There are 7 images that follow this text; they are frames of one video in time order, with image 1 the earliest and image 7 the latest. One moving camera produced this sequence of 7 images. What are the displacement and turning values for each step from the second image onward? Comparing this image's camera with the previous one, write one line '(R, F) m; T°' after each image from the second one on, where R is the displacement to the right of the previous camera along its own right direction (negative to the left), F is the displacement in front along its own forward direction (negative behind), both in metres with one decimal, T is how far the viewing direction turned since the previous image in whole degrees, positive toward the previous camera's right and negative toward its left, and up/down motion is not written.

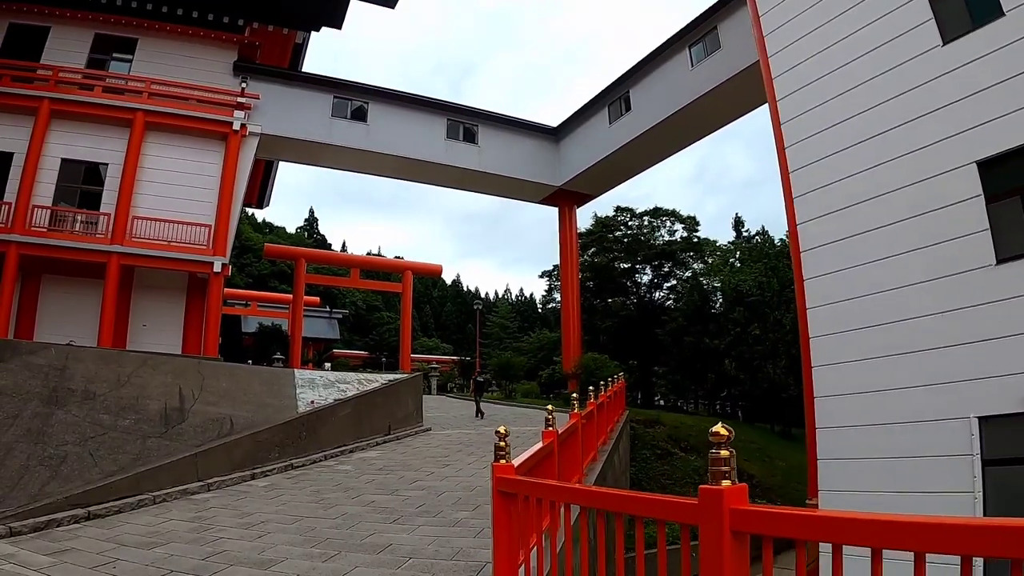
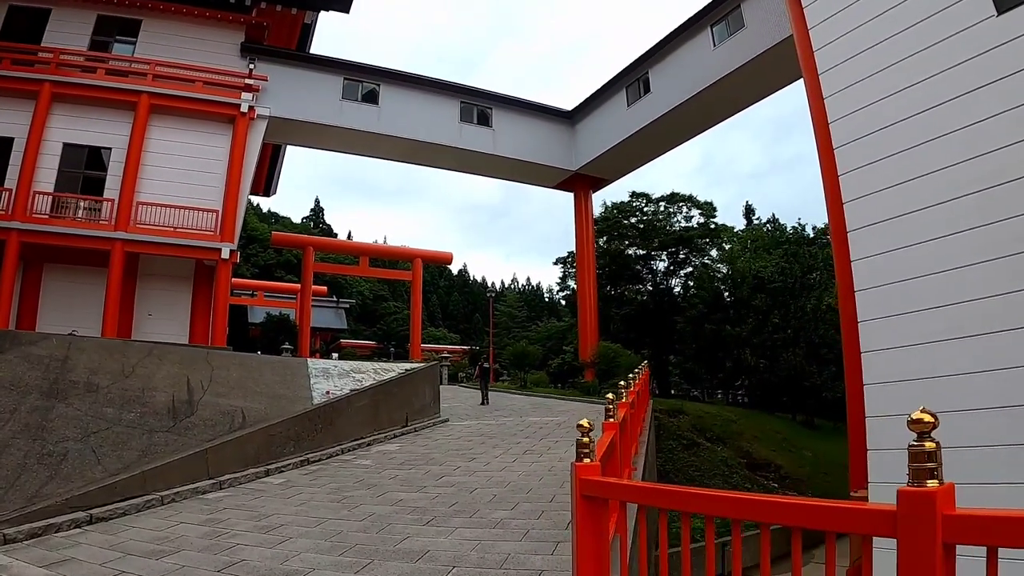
(-0.2, +0.4) m; -1°
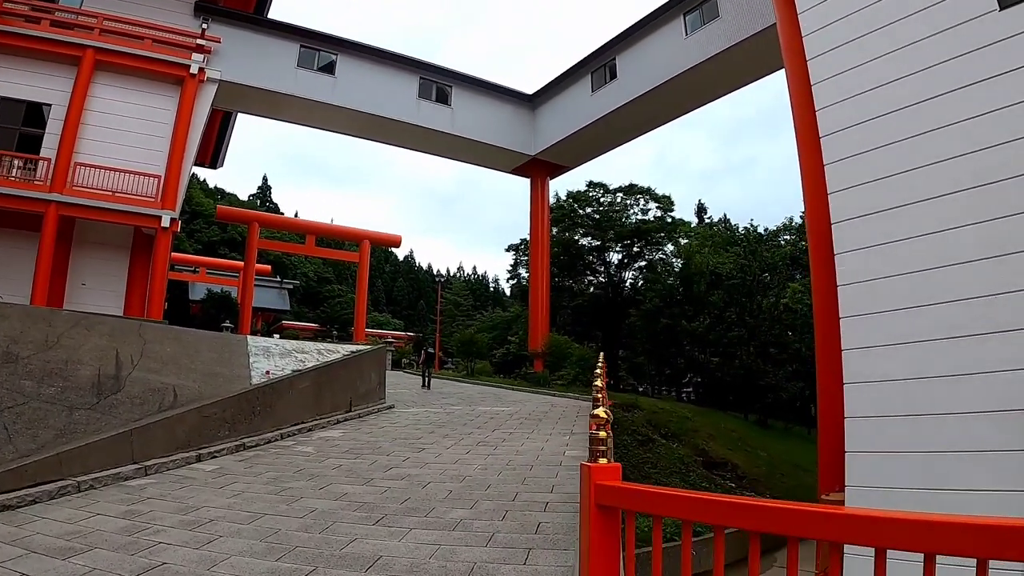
(-0.1, +0.3) m; +5°
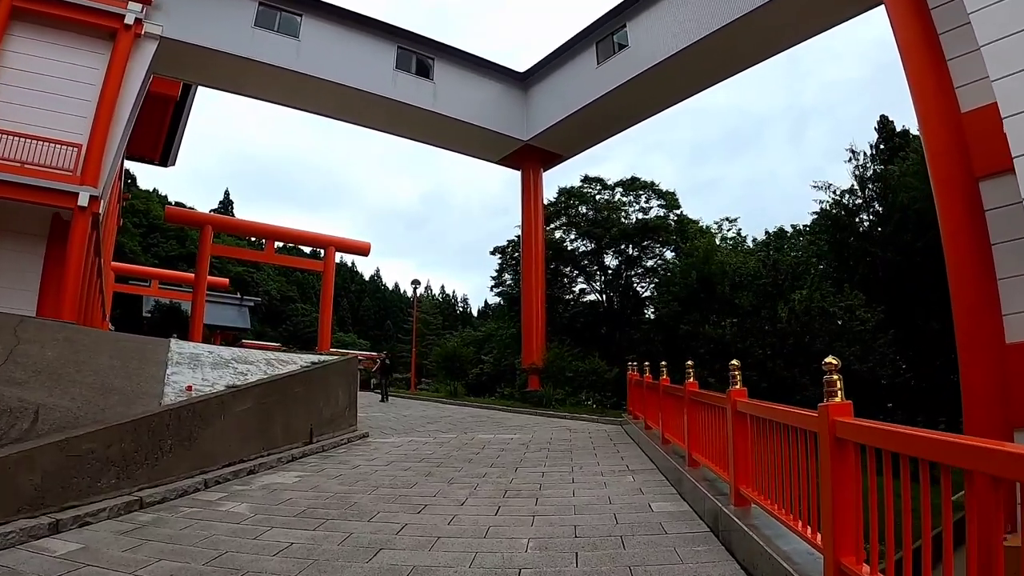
(-0.5, +1.9) m; +3°
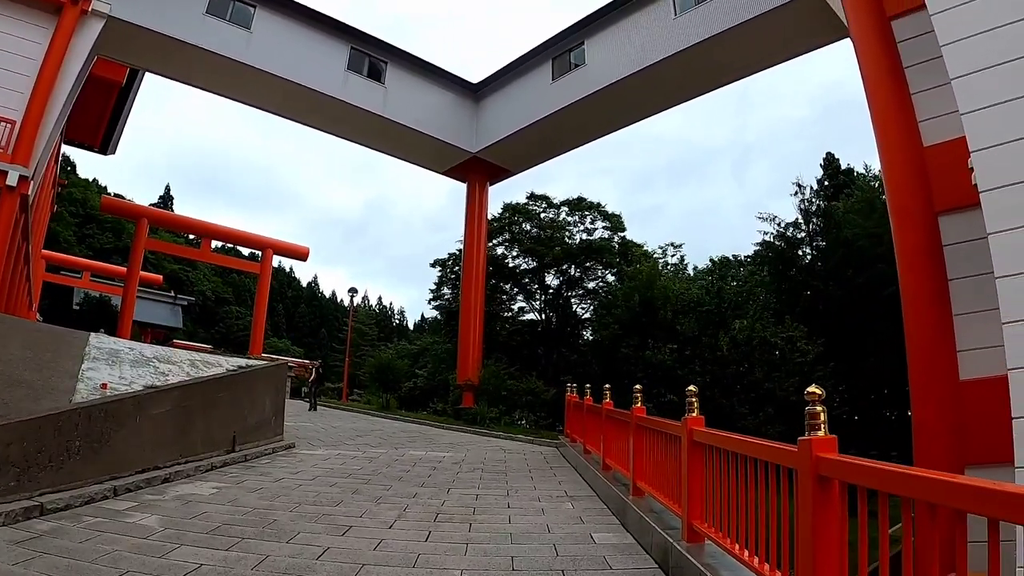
(0.0, +0.1) m; +5°
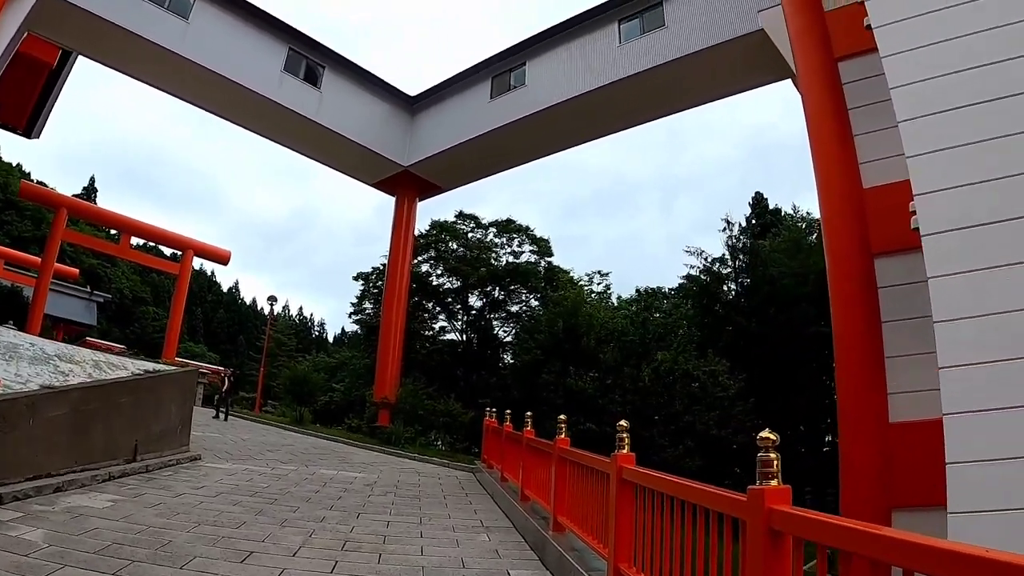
(0.0, +0.1) m; +5°
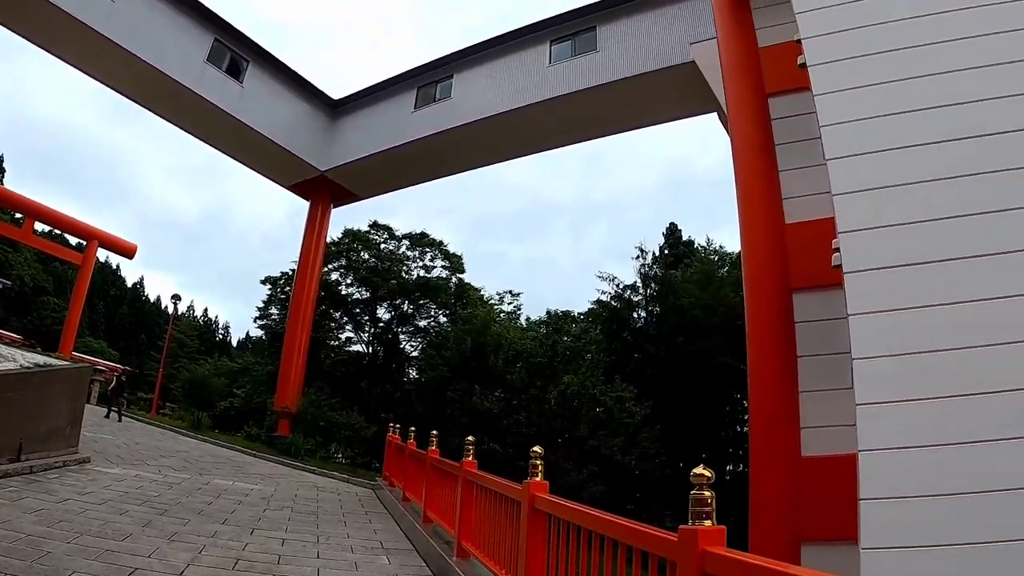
(0.0, +0.1) m; +6°
